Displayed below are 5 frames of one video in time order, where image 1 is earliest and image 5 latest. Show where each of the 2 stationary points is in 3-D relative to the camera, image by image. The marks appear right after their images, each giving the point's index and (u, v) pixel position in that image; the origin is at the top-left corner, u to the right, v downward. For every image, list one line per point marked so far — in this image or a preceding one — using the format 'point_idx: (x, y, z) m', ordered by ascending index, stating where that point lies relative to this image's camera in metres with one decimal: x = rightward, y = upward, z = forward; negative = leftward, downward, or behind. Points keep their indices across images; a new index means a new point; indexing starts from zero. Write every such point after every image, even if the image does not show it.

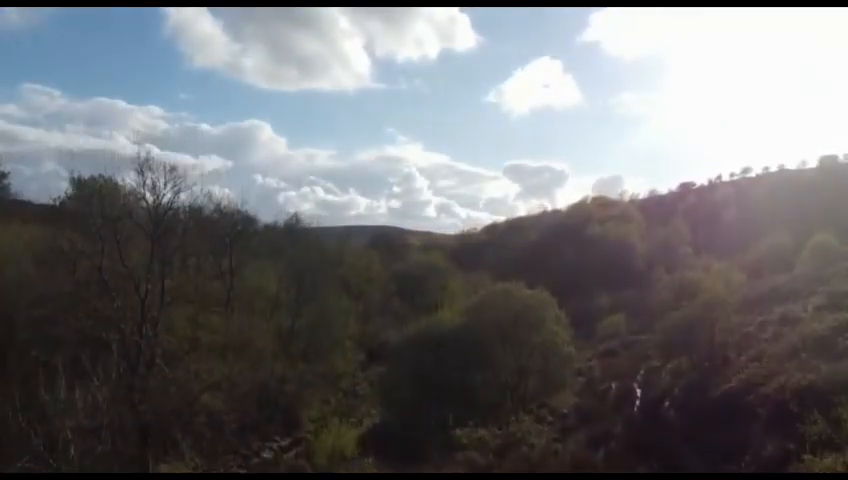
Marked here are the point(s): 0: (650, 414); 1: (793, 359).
0: (+5.9, -4.5, +20.0) m
1: (+8.5, -2.8, +17.5) m
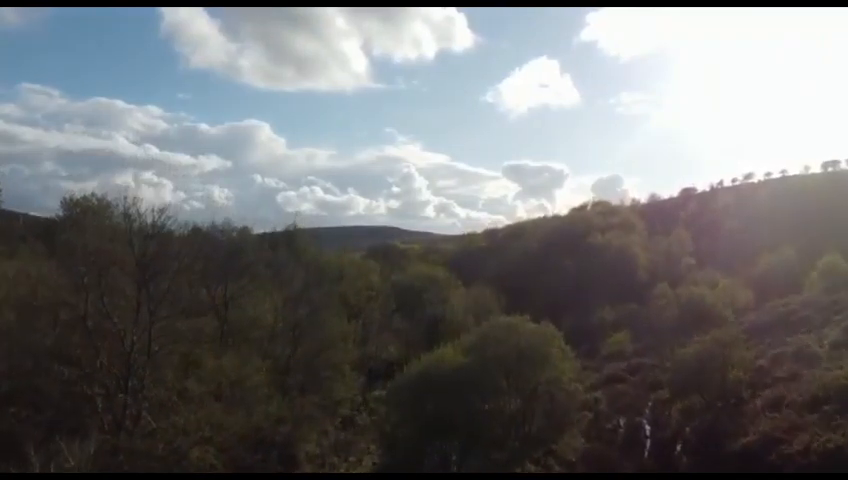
0: (+5.9, -5.5, +19.2) m
1: (+8.5, -3.7, +16.6) m
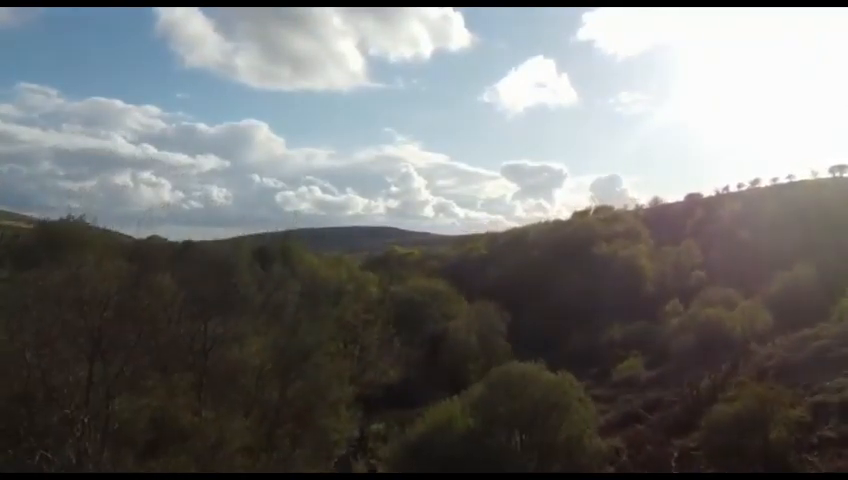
0: (+6.0, -6.5, +16.8) m
1: (+8.6, -4.8, +14.3) m
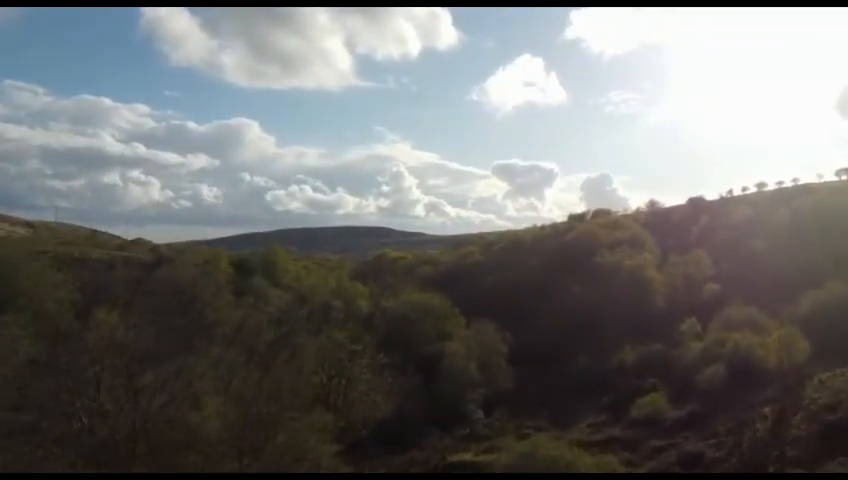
0: (+6.1, -7.5, +12.1) m
1: (+8.7, -5.7, +9.6) m
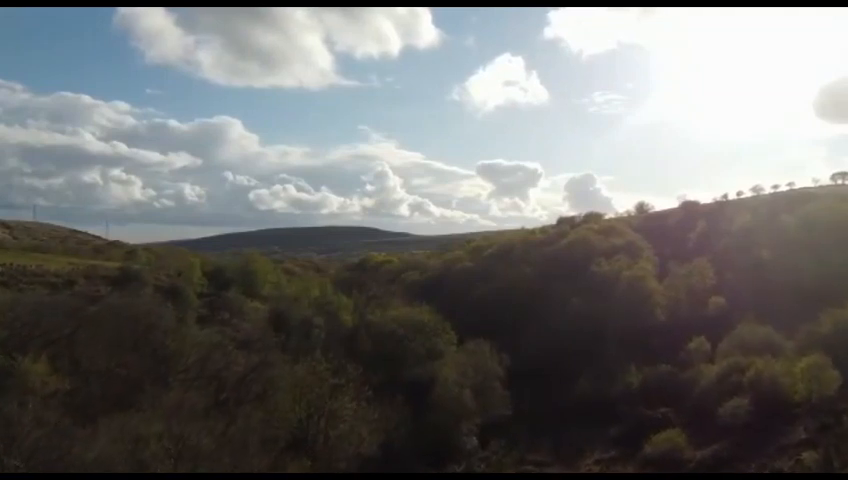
0: (+6.2, -8.3, +8.3) m
1: (+8.9, -6.5, +5.9) m
